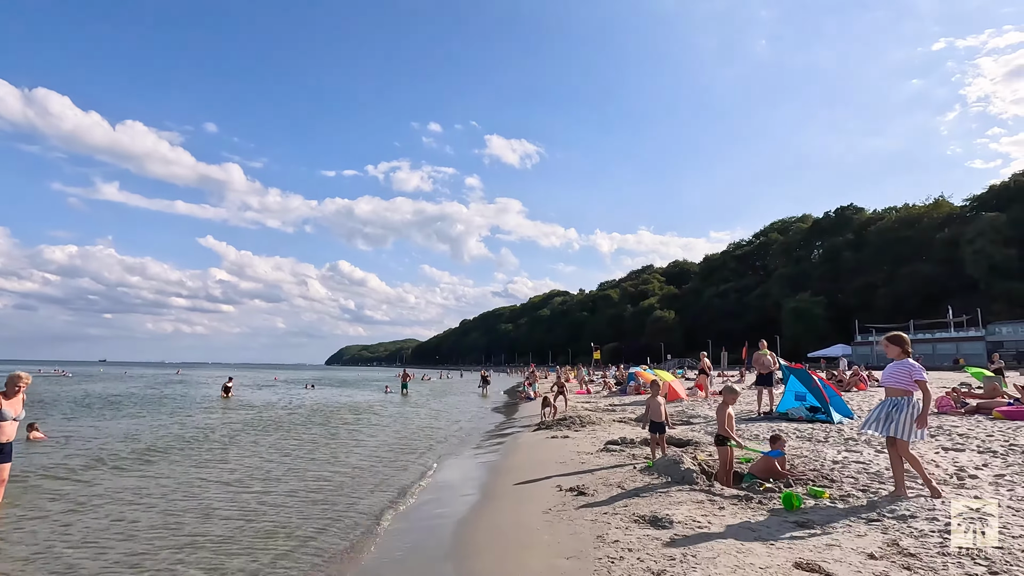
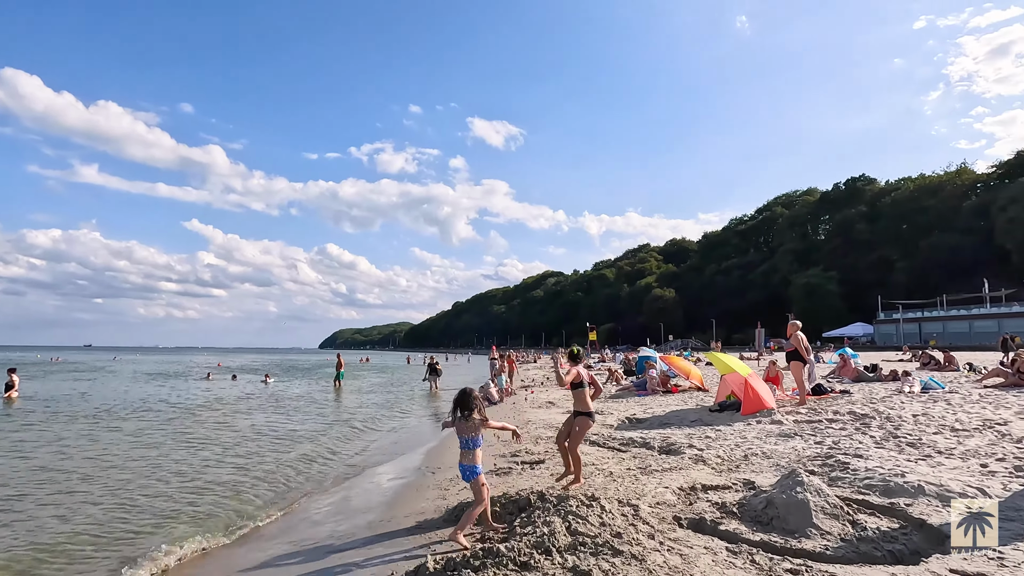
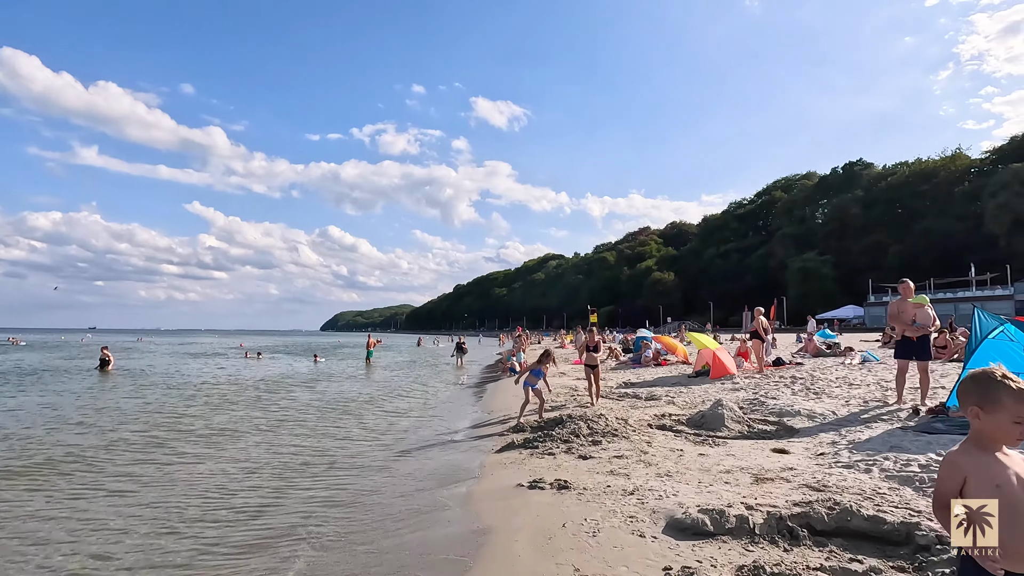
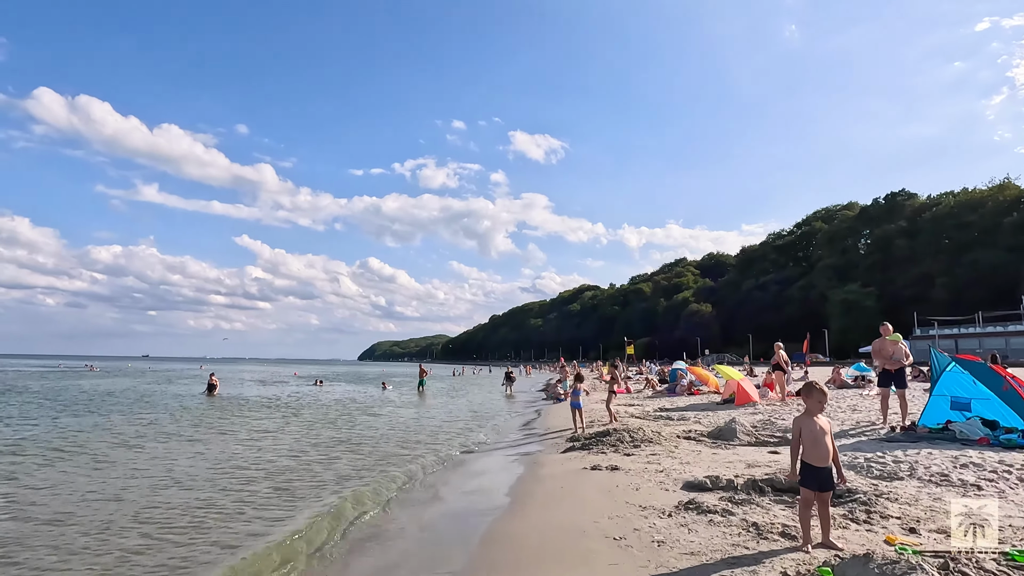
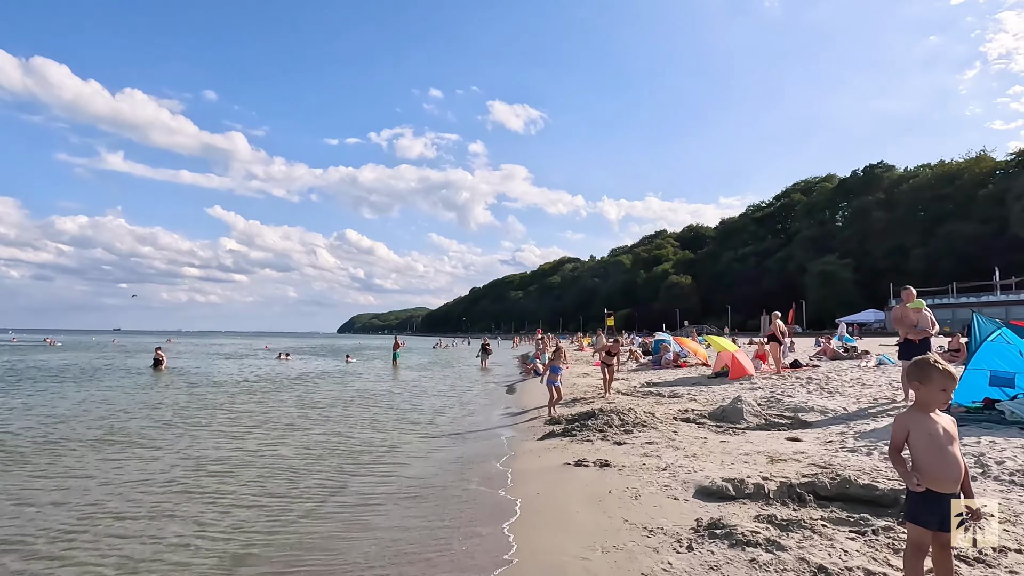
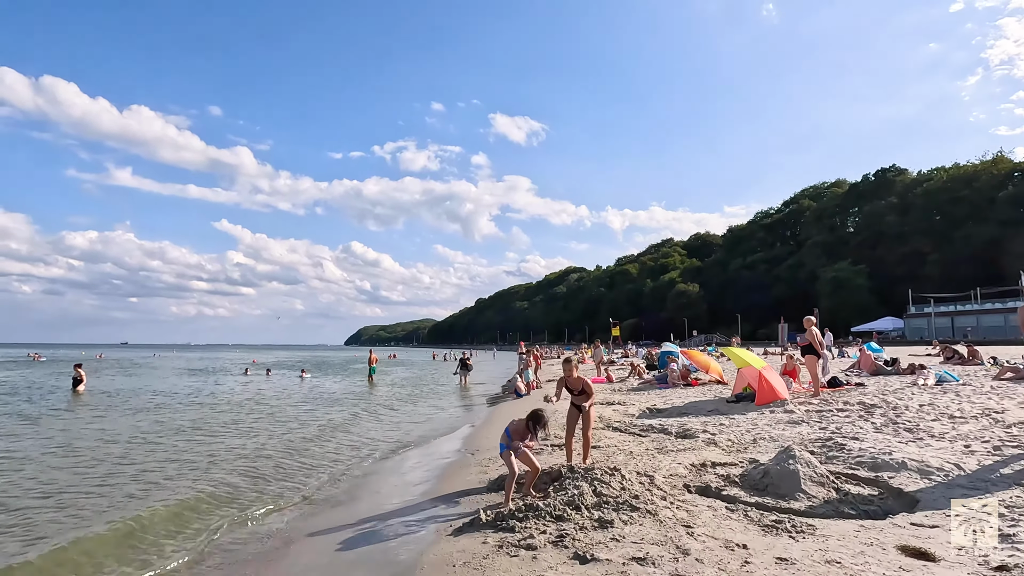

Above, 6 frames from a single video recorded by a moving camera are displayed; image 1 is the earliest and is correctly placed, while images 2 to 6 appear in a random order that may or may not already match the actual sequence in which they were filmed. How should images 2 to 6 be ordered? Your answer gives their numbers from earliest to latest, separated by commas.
4, 5, 3, 6, 2
